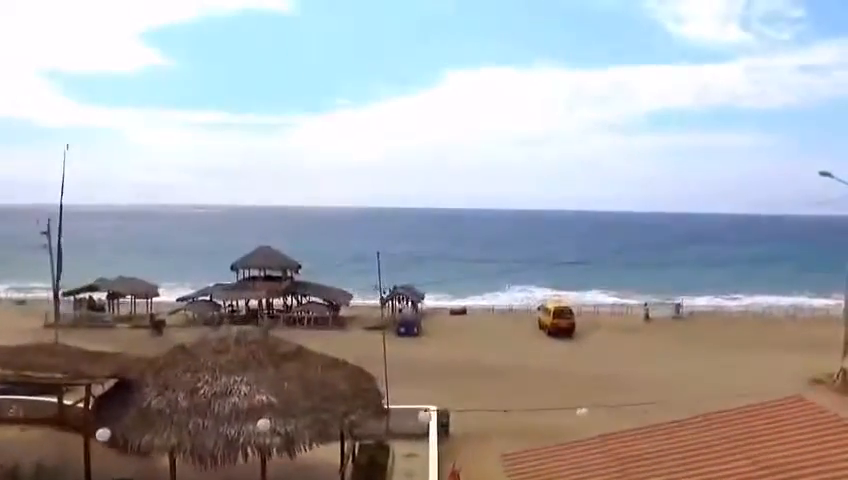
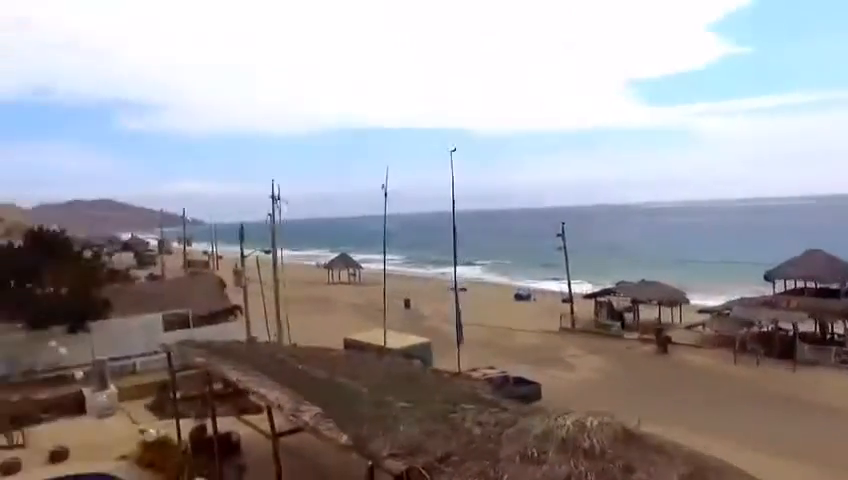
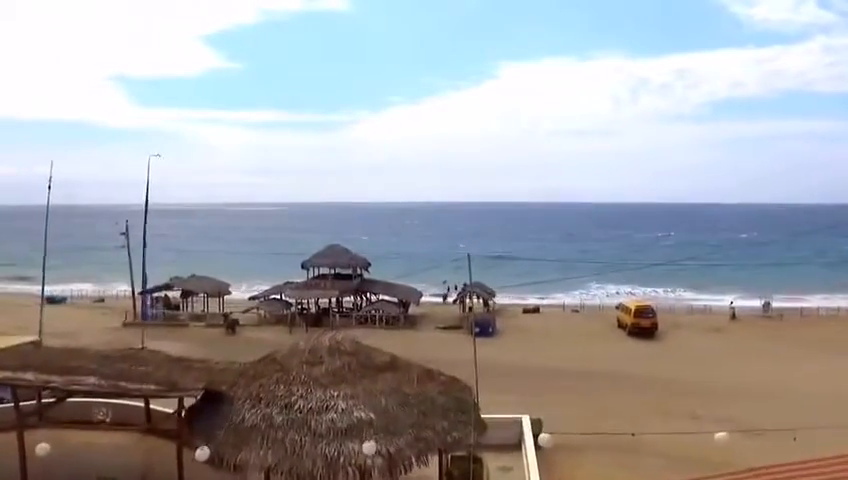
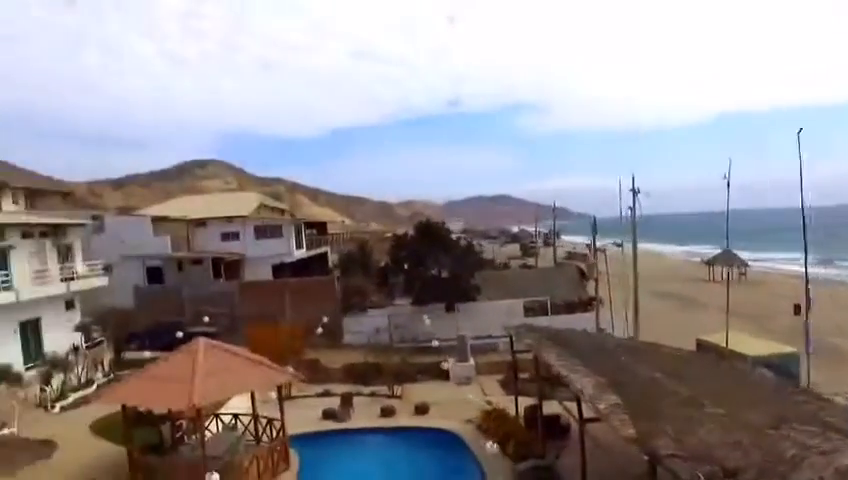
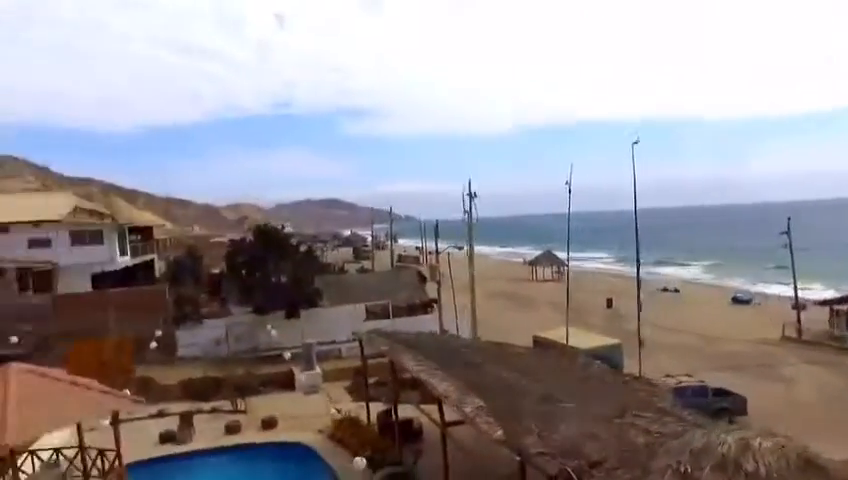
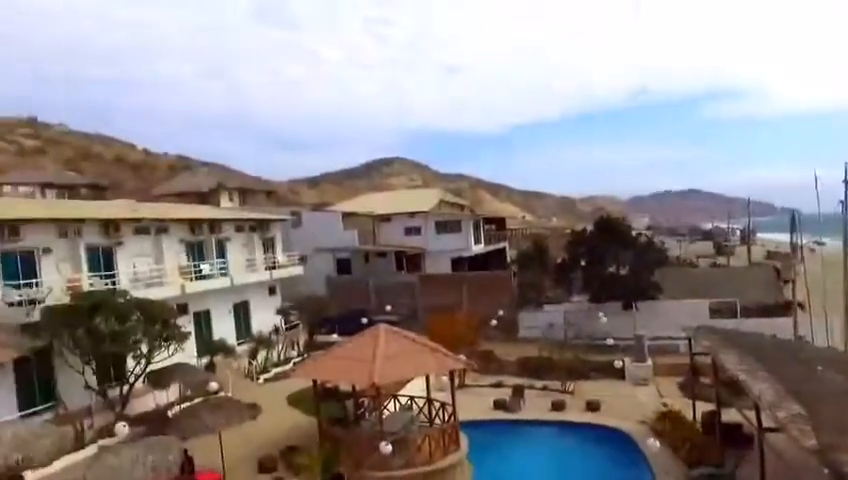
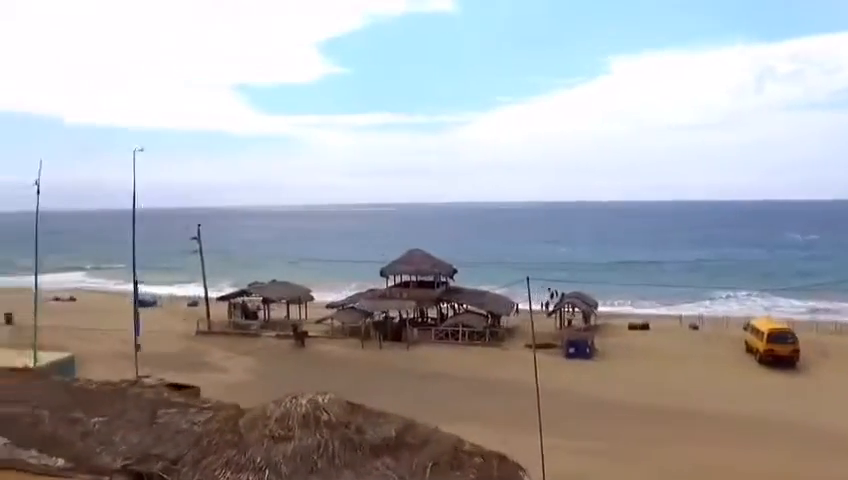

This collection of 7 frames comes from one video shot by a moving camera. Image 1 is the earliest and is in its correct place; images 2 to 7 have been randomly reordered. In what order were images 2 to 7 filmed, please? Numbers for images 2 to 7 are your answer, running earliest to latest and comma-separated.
3, 7, 2, 5, 4, 6
